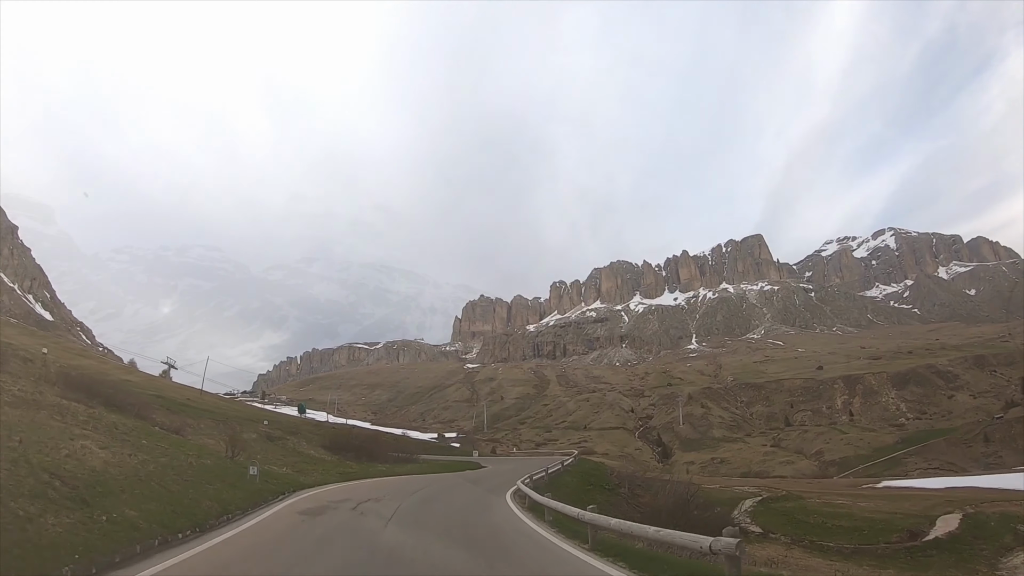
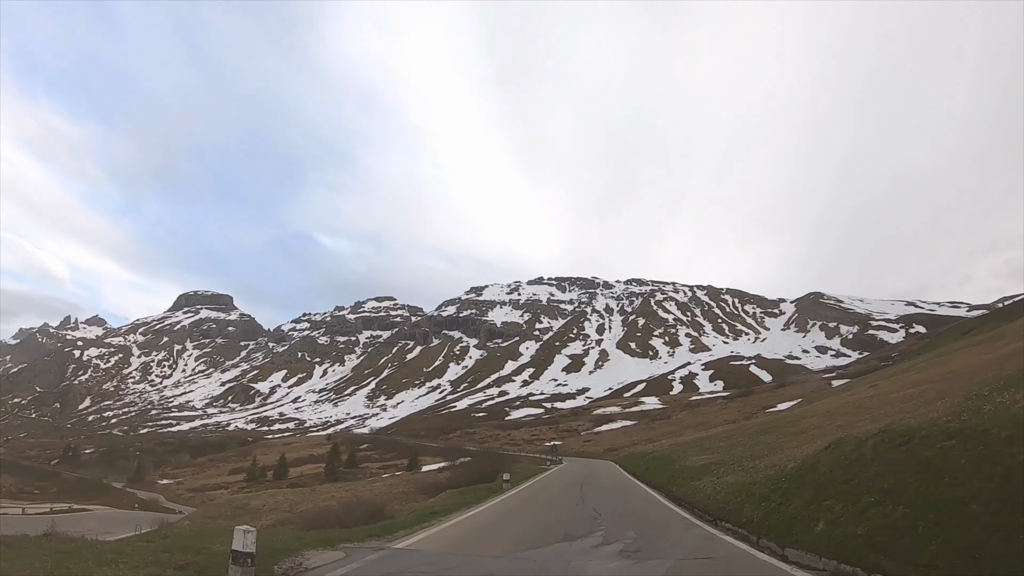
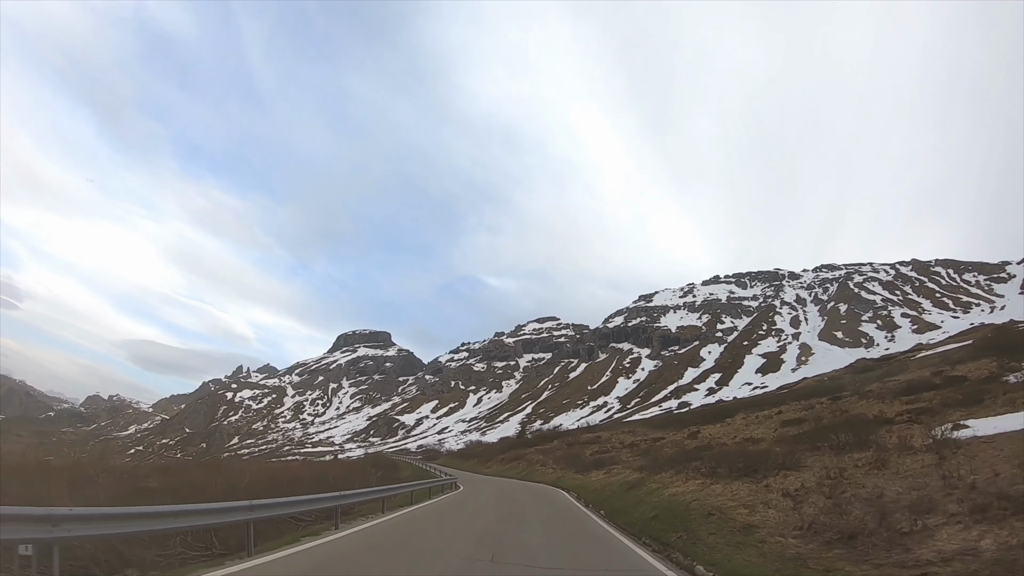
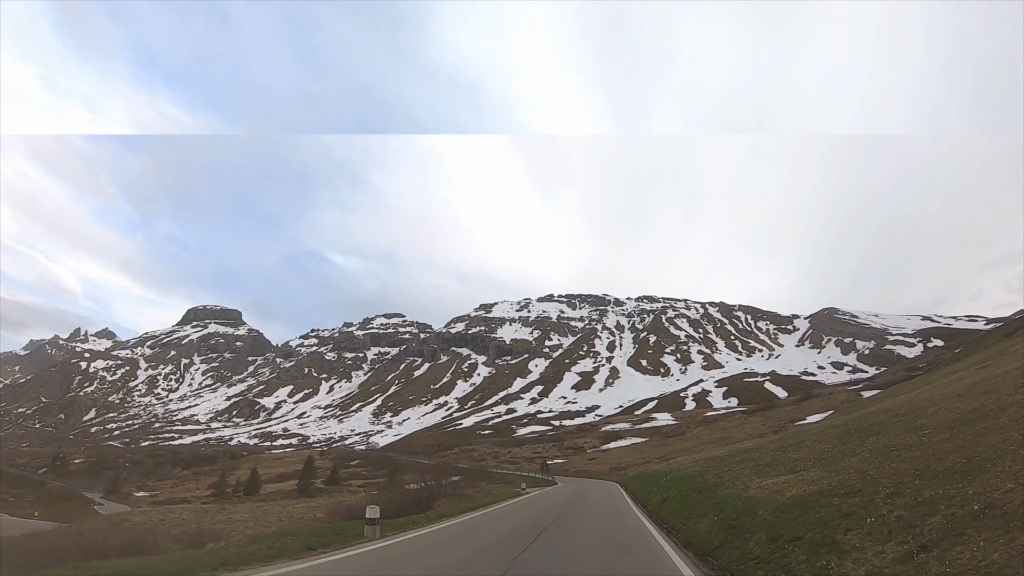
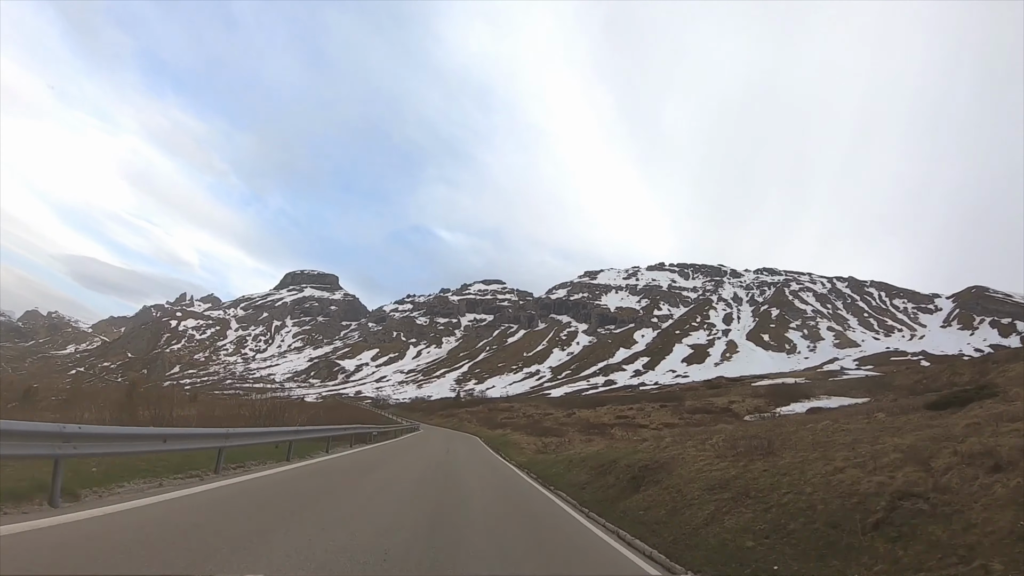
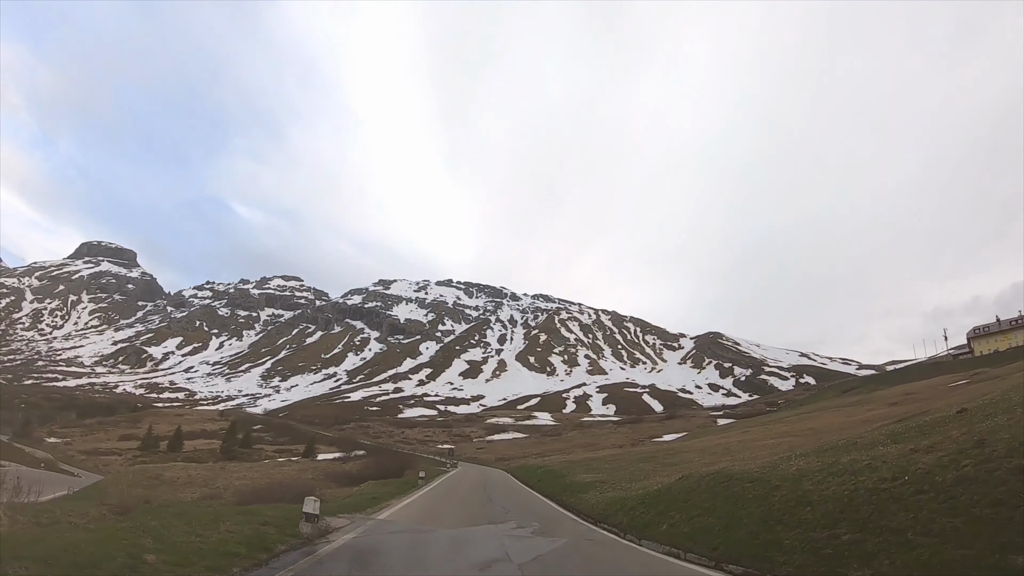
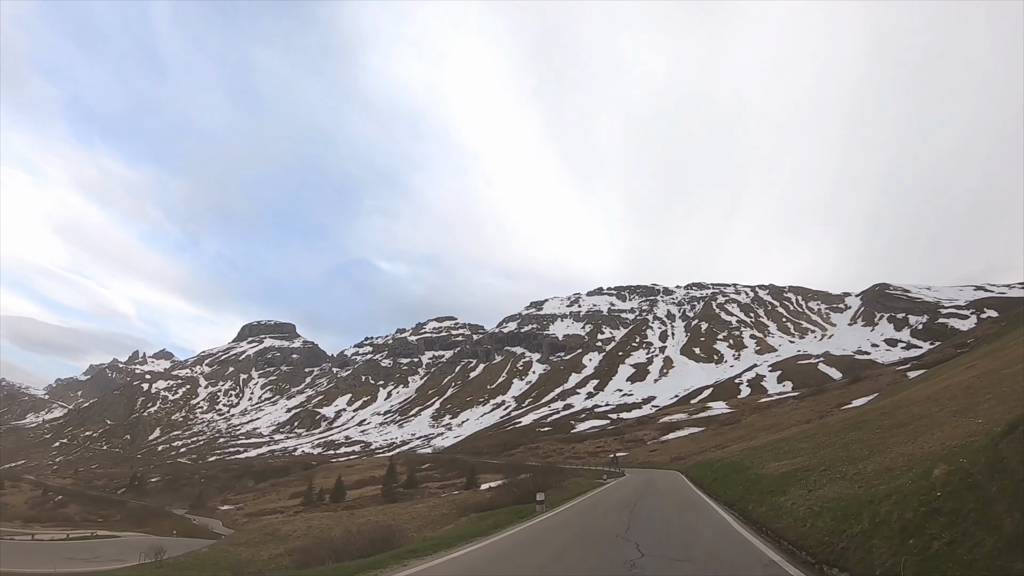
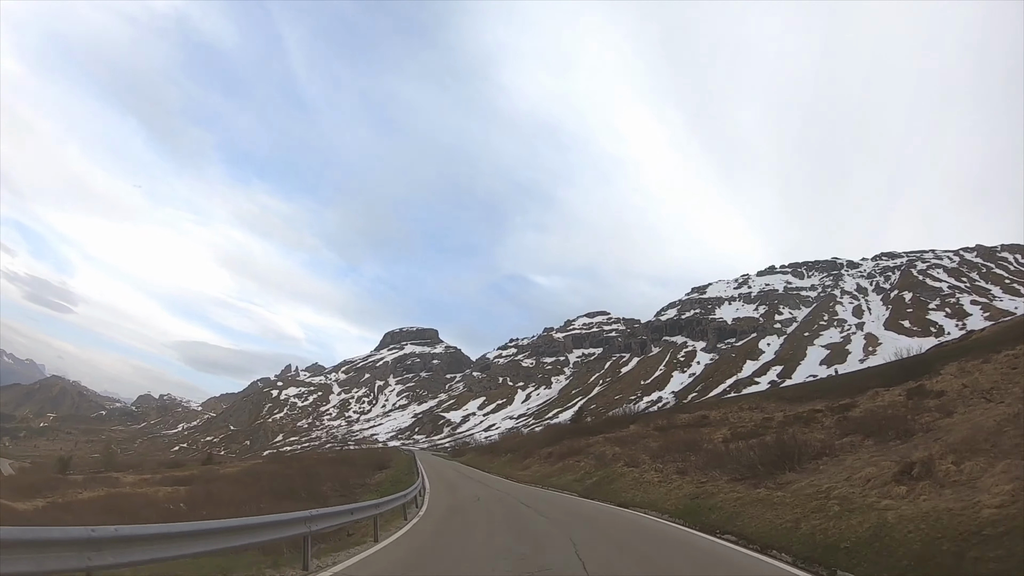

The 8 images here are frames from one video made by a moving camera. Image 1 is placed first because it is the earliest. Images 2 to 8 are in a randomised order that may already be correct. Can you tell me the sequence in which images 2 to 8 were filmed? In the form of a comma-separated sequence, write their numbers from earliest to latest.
6, 2, 7, 4, 5, 3, 8
